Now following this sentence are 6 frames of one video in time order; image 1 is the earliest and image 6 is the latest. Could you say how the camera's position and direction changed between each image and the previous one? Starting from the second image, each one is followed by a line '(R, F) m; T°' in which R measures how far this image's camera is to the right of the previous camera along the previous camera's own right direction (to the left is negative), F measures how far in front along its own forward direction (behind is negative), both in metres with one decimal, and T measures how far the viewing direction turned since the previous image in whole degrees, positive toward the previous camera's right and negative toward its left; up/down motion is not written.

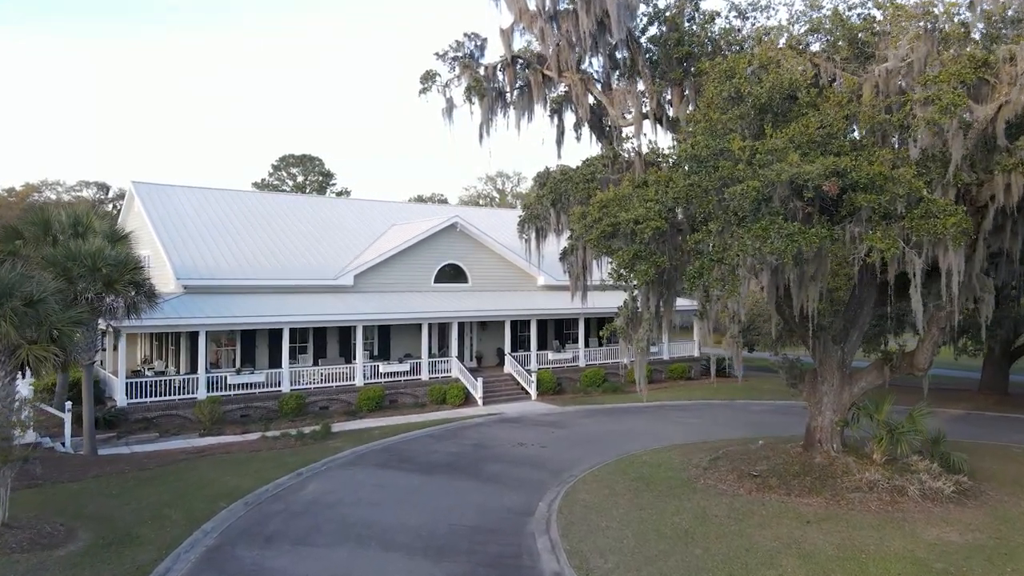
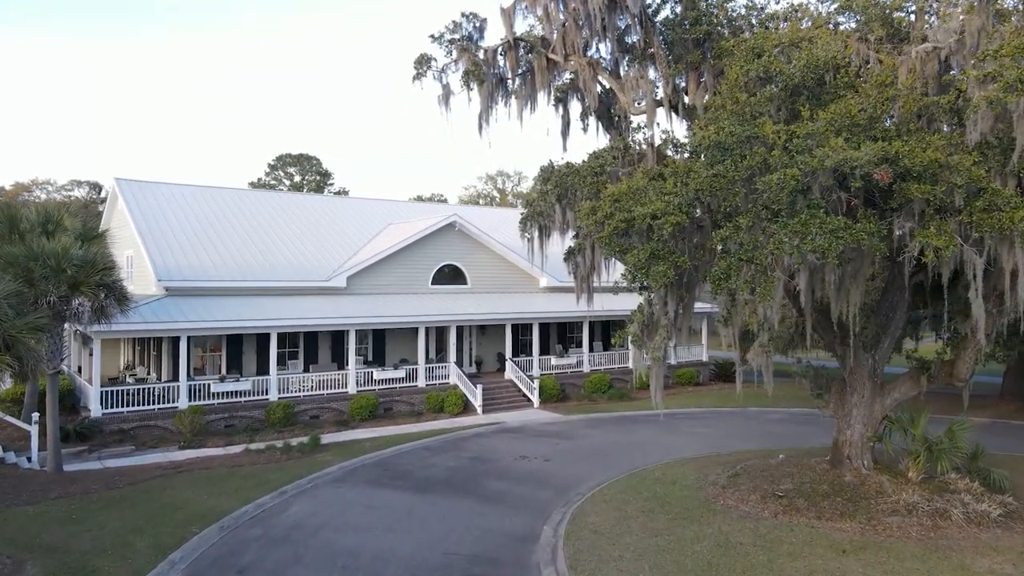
(0.0, +1.1) m; 0°
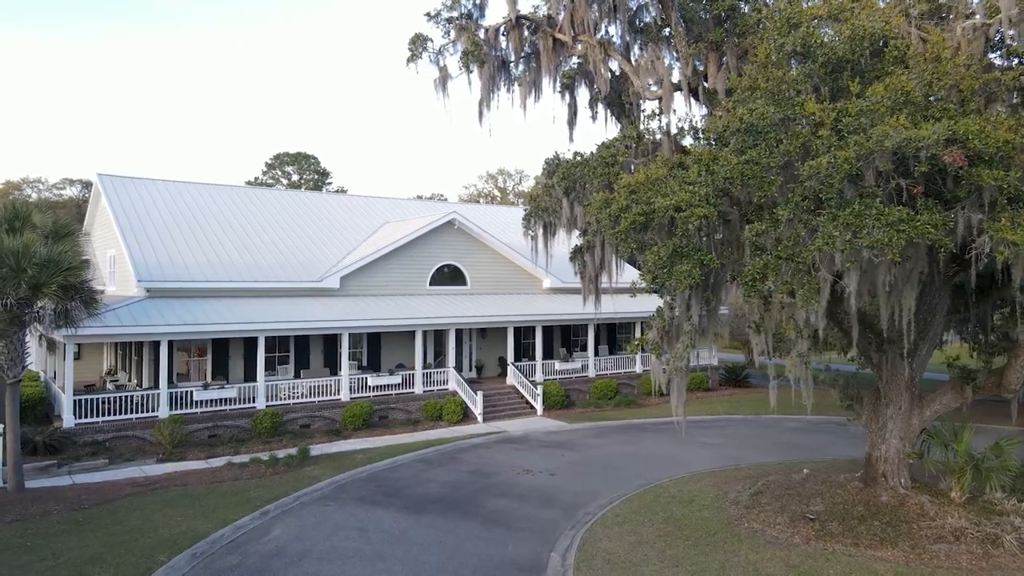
(0.0, +1.1) m; 0°
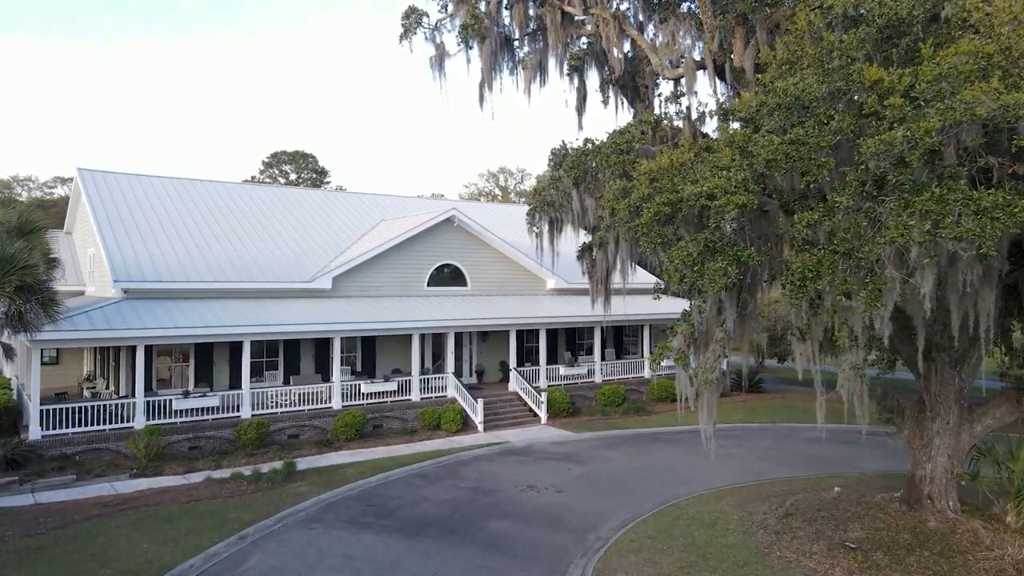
(0.0, +1.2) m; 0°
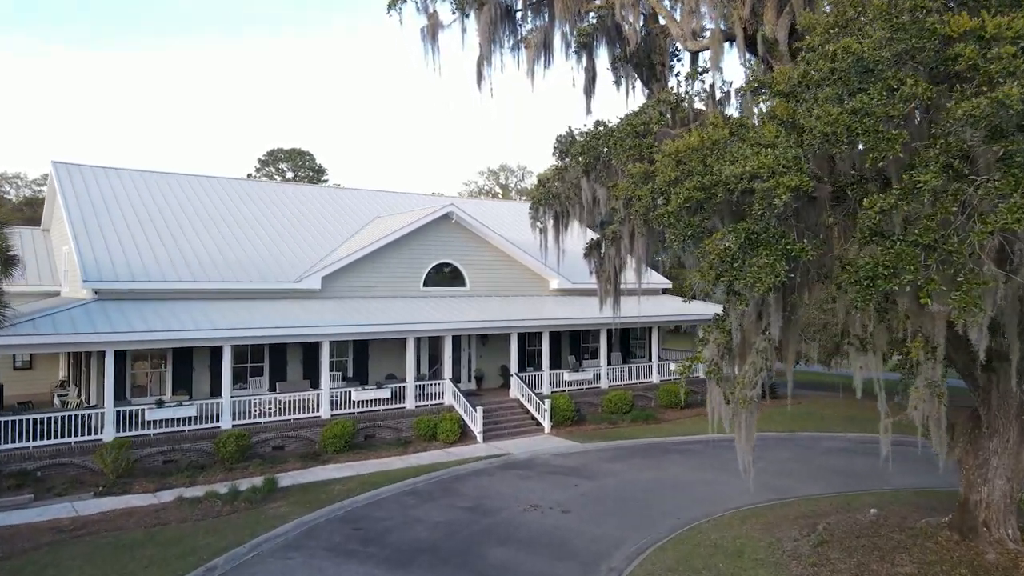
(0.0, +1.2) m; 0°
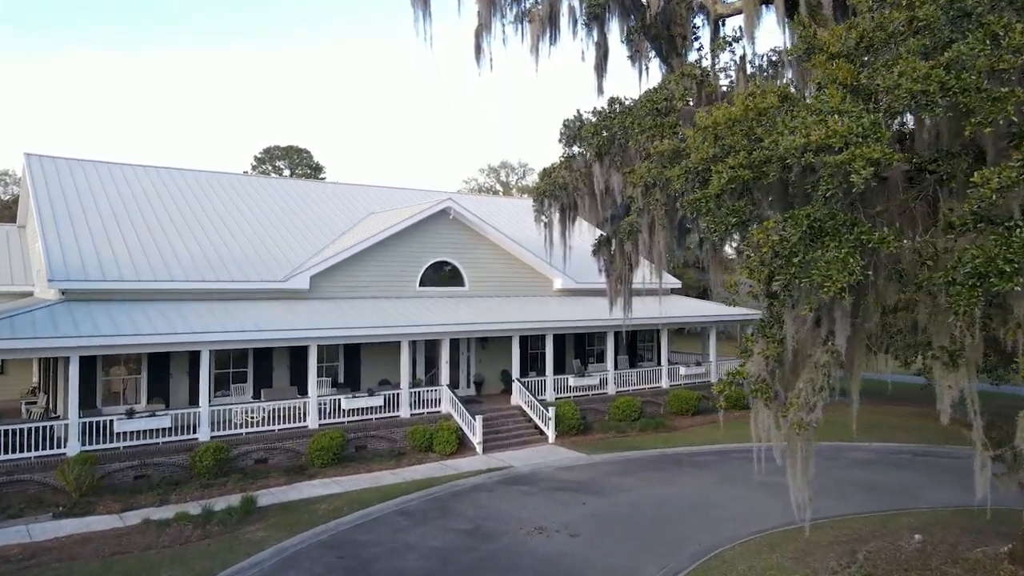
(0.0, +1.2) m; 0°
